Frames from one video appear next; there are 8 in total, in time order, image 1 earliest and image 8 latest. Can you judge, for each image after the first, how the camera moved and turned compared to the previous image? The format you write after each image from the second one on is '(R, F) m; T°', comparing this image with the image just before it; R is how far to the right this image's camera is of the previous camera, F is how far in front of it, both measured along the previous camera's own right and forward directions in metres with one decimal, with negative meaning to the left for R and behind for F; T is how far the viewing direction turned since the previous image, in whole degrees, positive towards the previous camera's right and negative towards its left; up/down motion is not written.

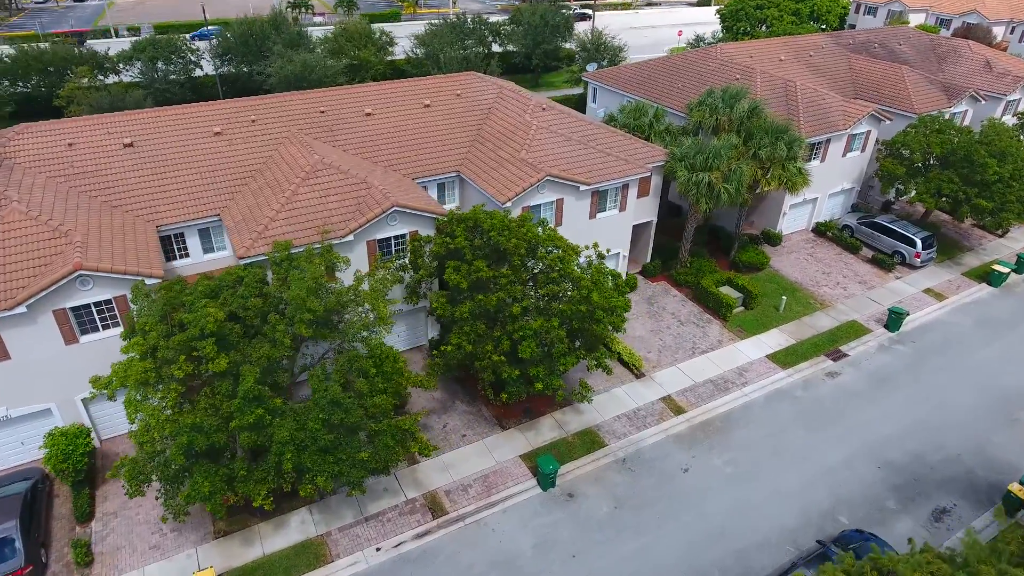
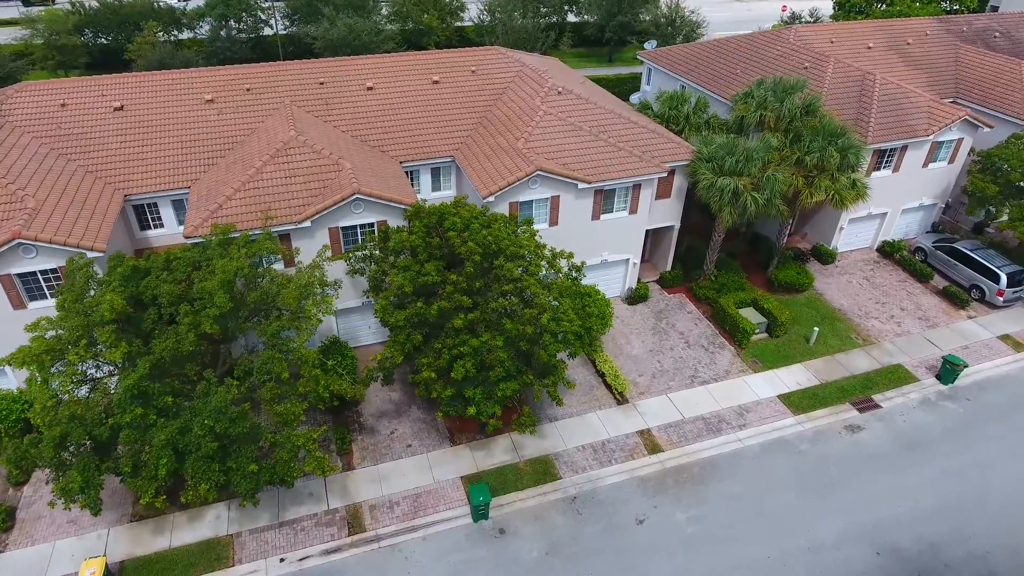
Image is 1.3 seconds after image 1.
(+4.0, +2.4) m; -8°
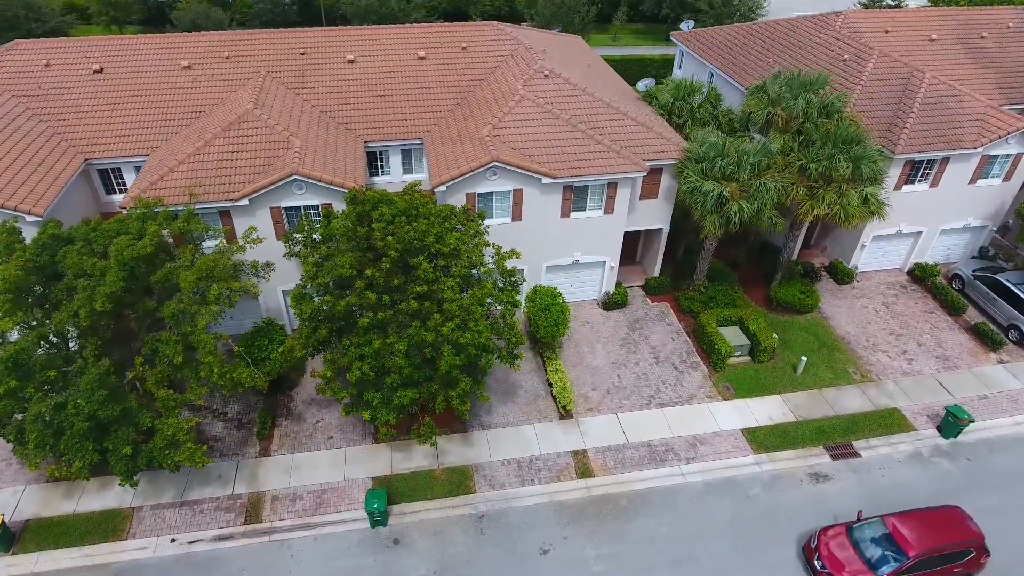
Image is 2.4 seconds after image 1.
(+4.3, +1.6) m; -7°
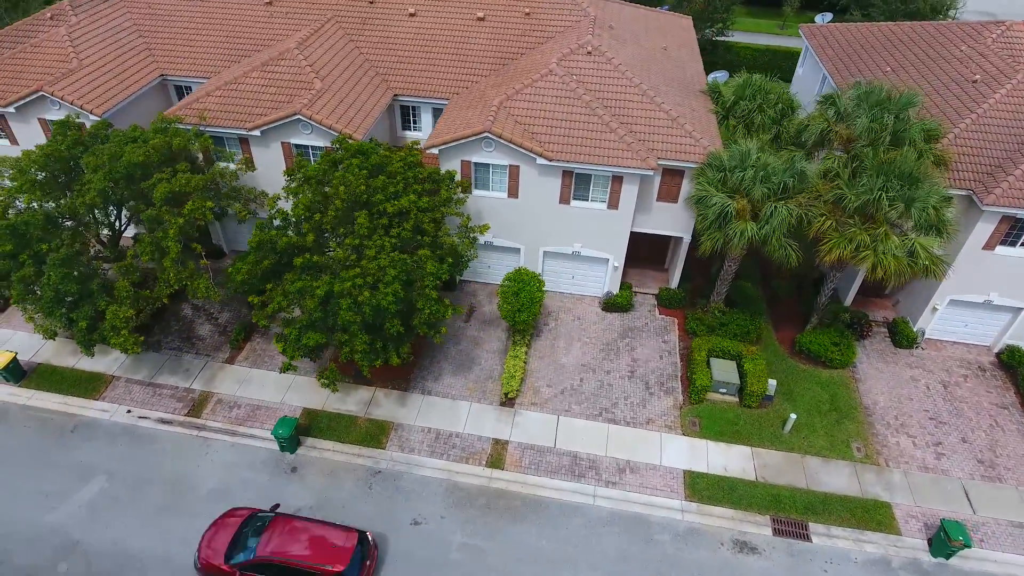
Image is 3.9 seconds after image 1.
(+6.3, +1.3) m; -15°
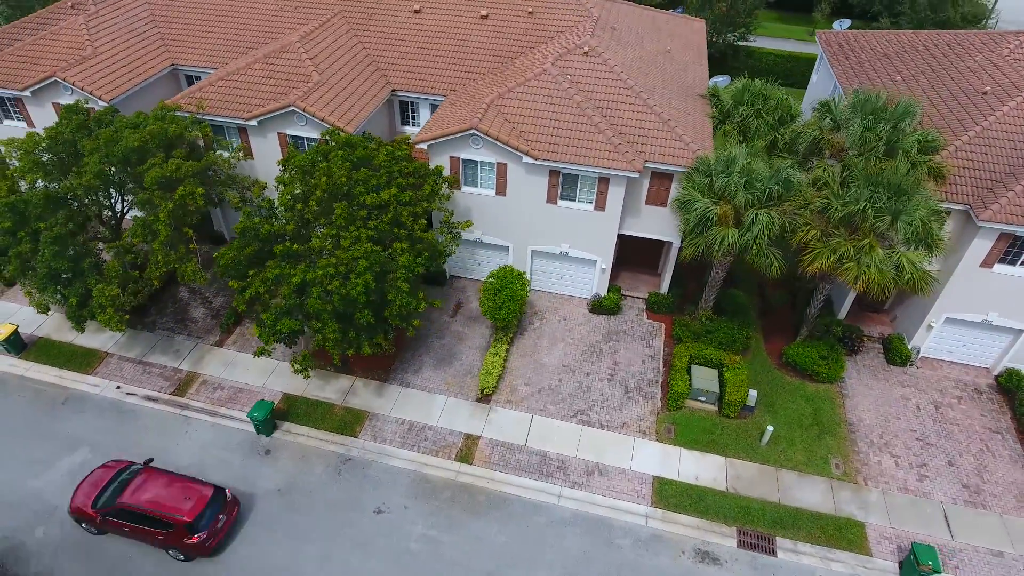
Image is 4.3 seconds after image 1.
(+1.7, 0.0) m; -3°
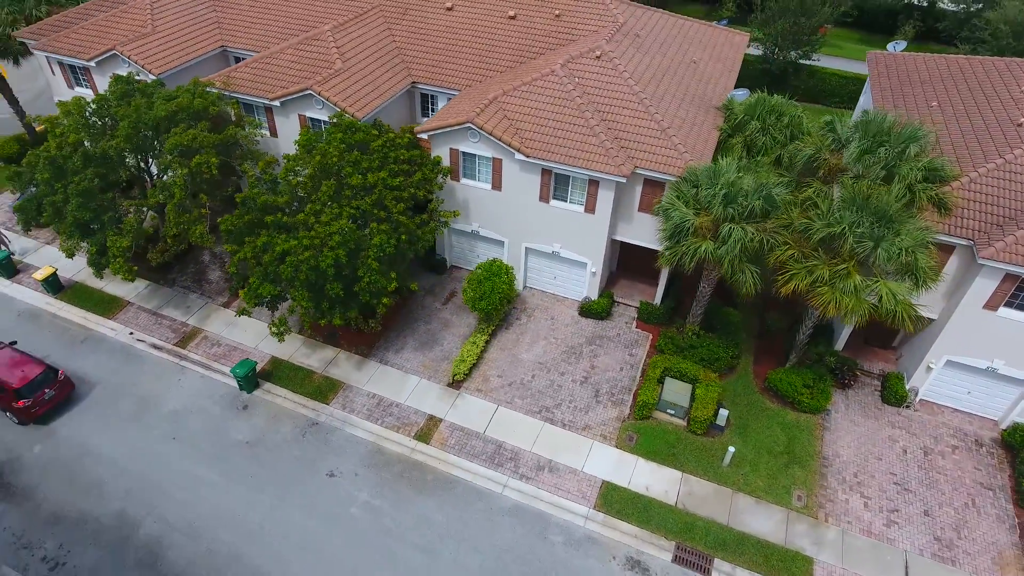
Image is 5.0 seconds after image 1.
(+3.1, -0.2) m; -7°
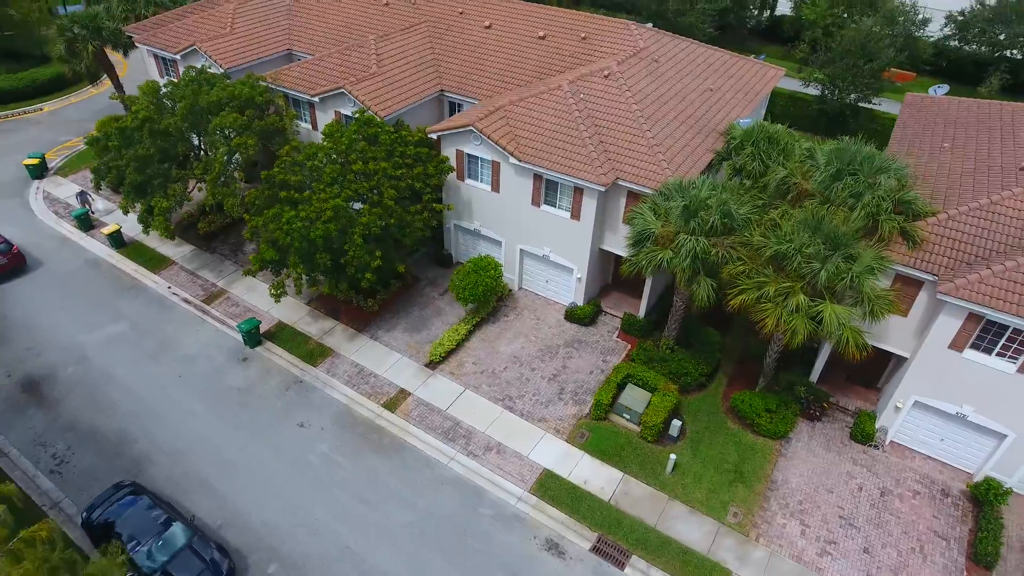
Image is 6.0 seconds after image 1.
(+3.7, -1.1) m; -8°
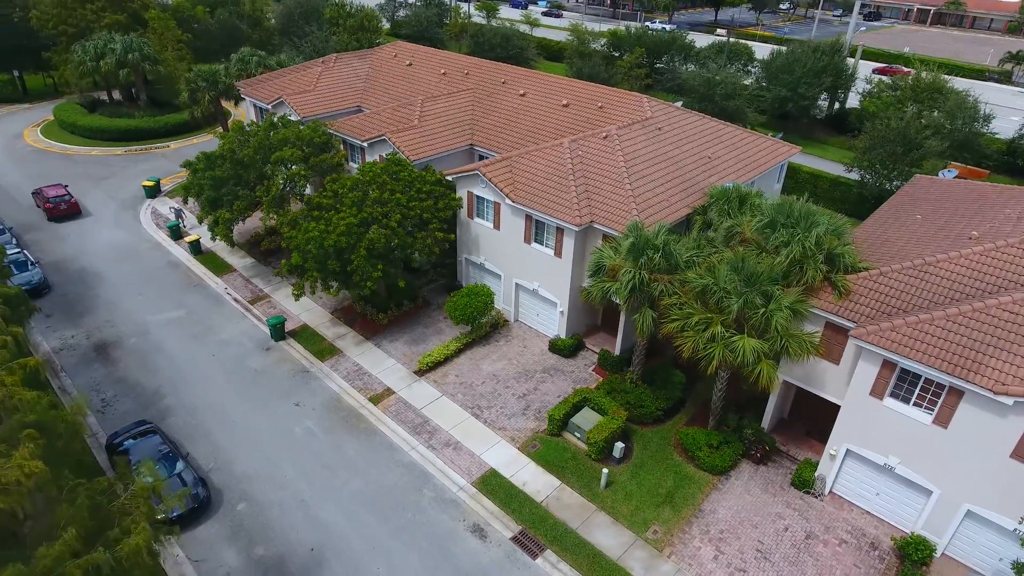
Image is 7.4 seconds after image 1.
(+4.4, -2.4) m; -9°
